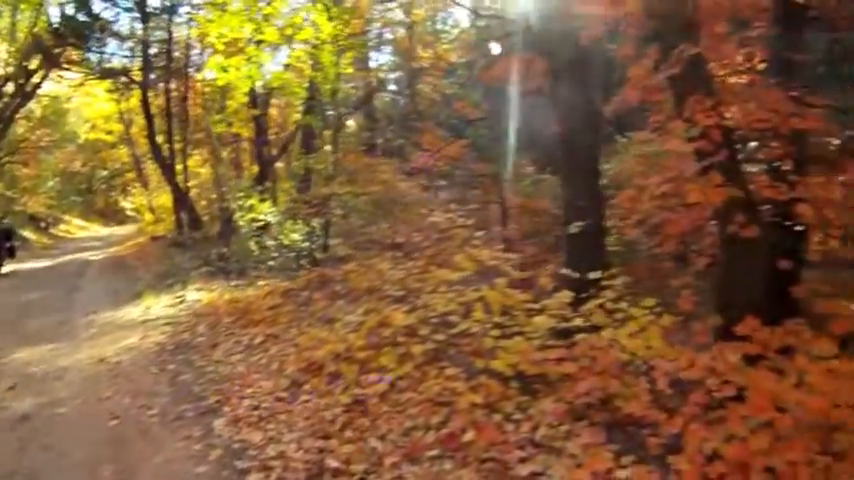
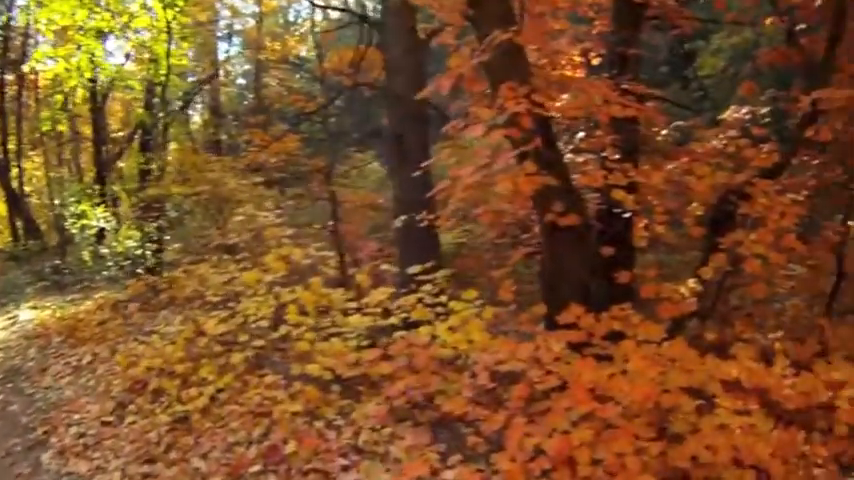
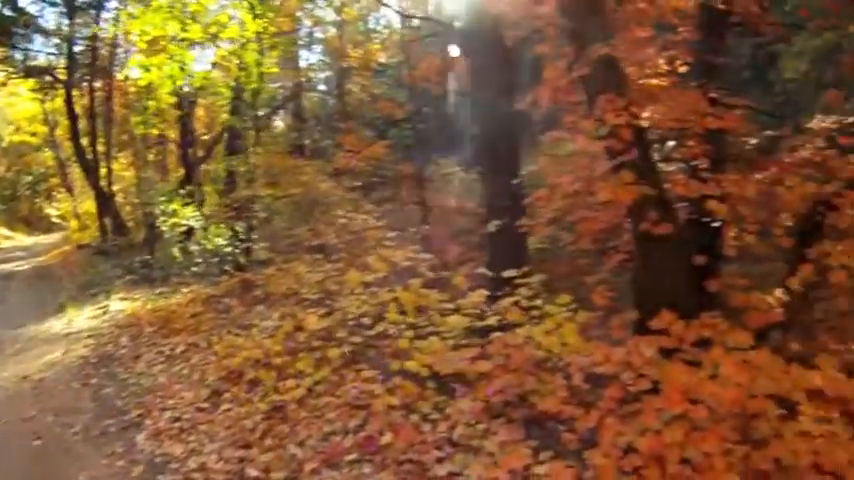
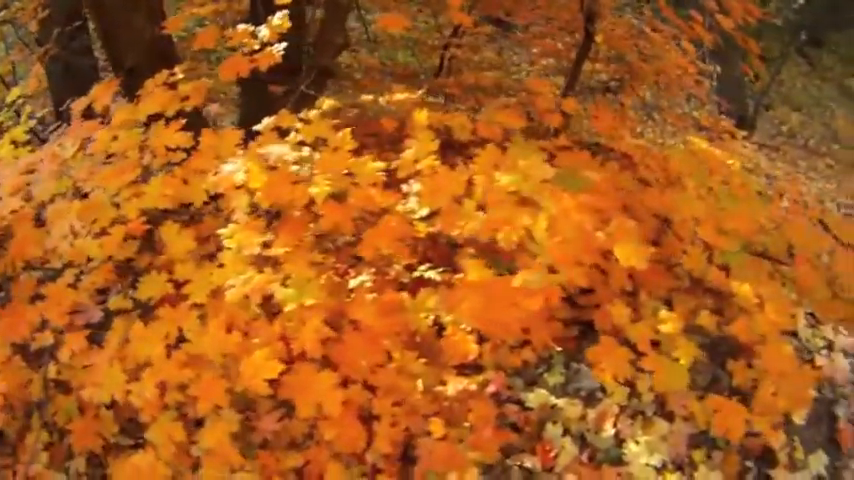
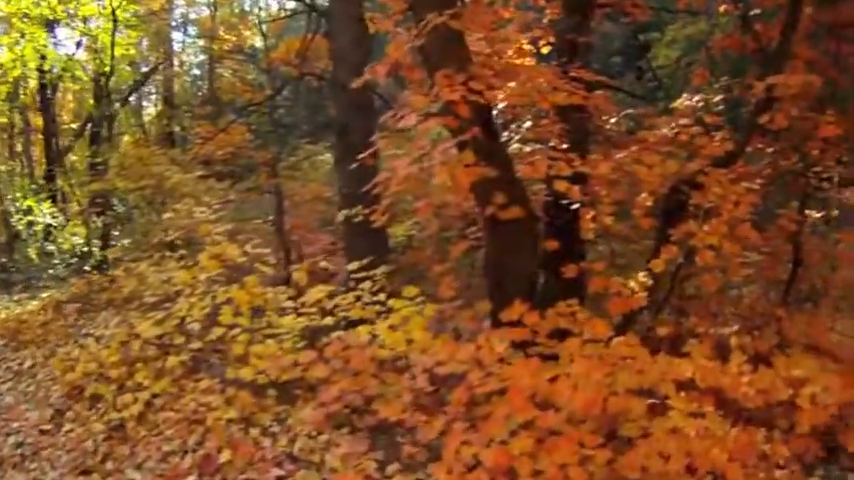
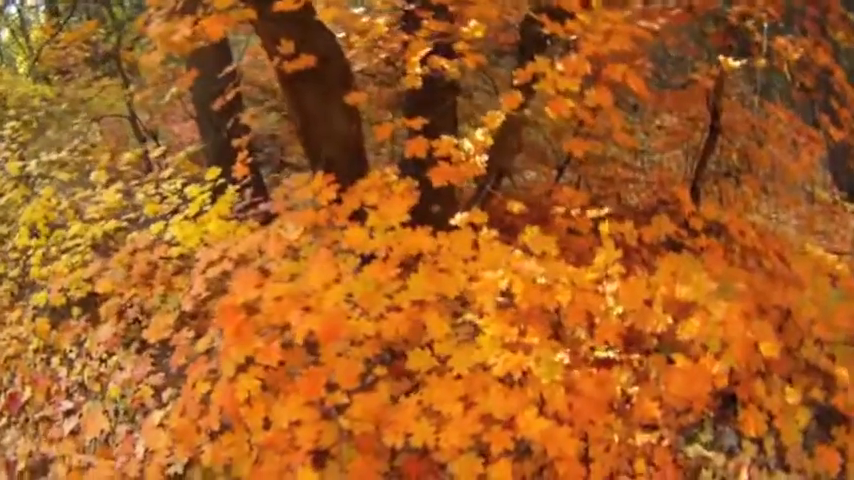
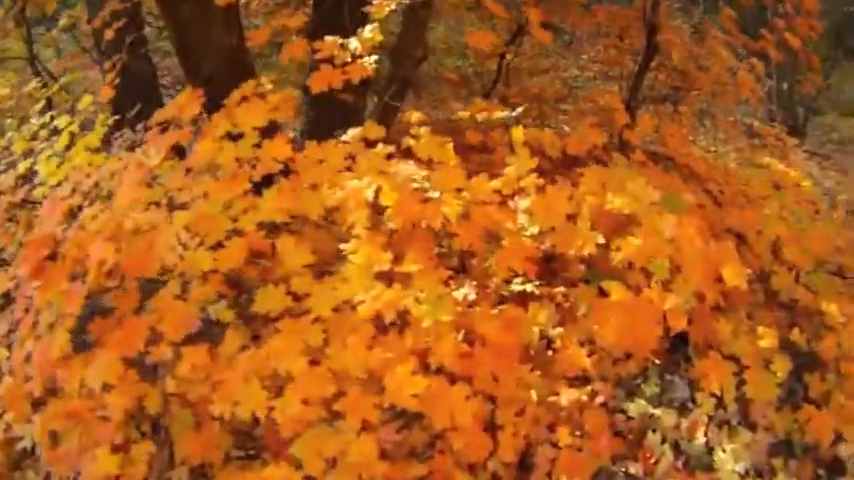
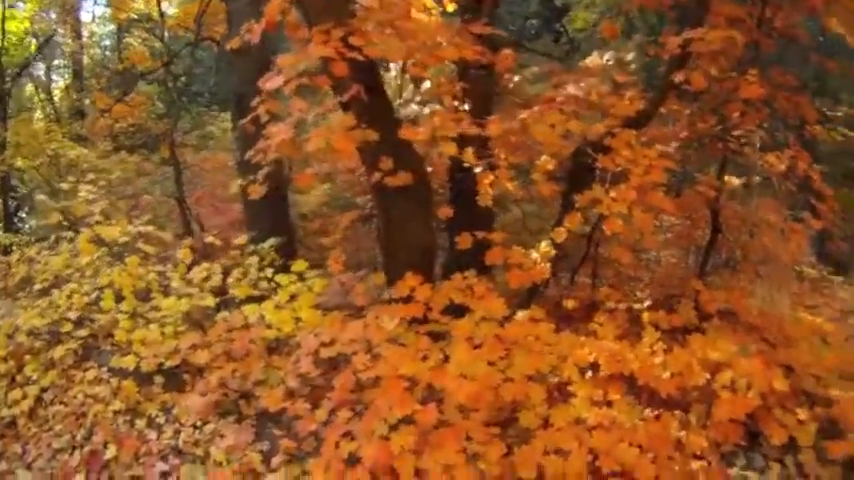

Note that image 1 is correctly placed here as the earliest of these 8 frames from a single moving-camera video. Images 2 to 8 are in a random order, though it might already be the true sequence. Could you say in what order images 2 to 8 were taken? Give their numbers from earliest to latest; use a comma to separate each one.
3, 2, 5, 8, 6, 7, 4
